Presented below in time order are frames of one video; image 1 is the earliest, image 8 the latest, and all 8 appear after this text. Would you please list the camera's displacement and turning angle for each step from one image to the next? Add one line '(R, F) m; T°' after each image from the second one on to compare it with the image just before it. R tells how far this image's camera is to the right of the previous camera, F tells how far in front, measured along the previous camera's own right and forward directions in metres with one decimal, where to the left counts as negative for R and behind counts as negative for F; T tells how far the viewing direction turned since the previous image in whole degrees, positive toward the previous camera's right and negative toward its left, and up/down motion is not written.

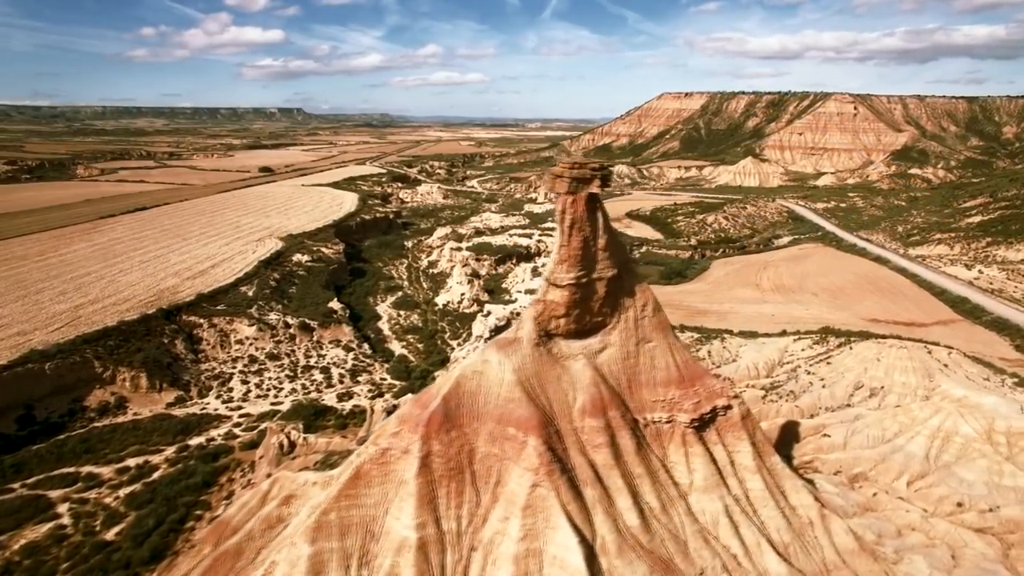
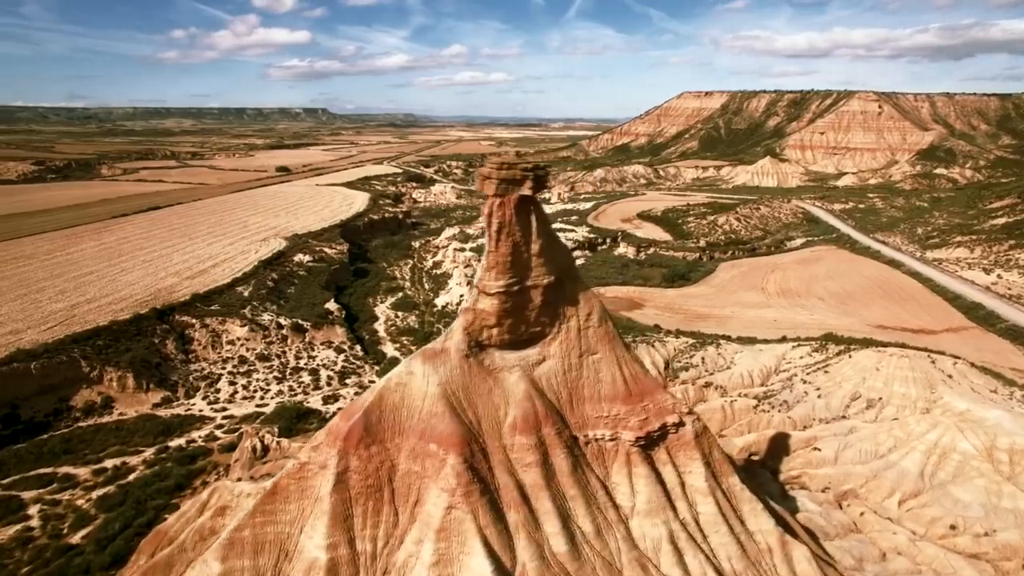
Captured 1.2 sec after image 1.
(+1.8, +0.8) m; -2°
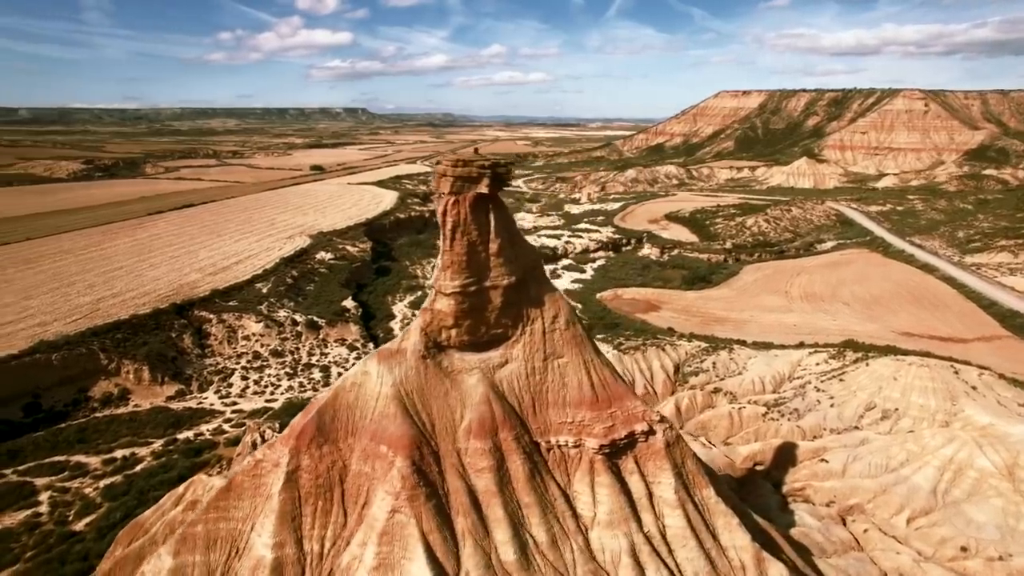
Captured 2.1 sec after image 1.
(+1.5, +0.4) m; -3°
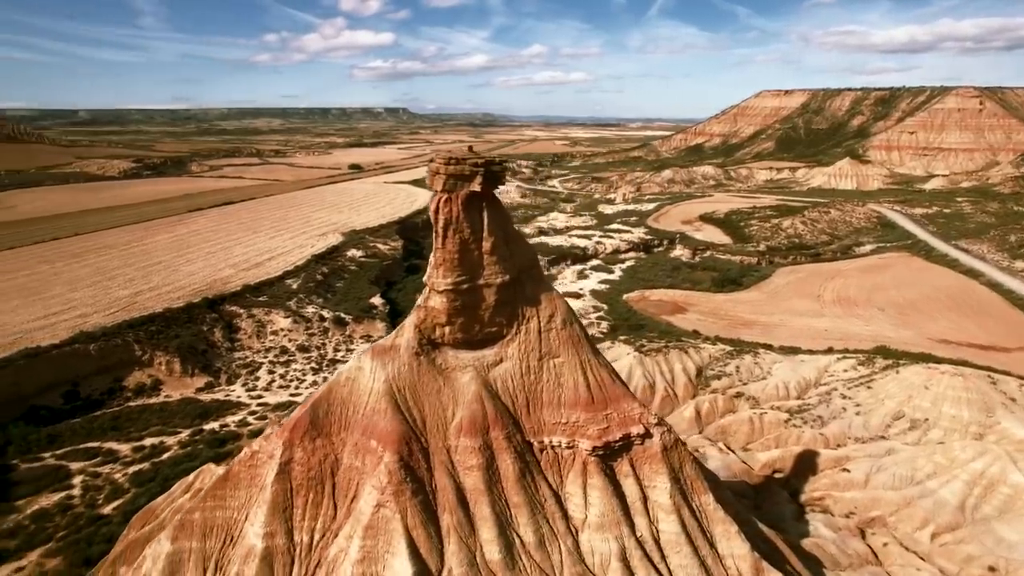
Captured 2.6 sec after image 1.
(+0.8, +0.1) m; -3°
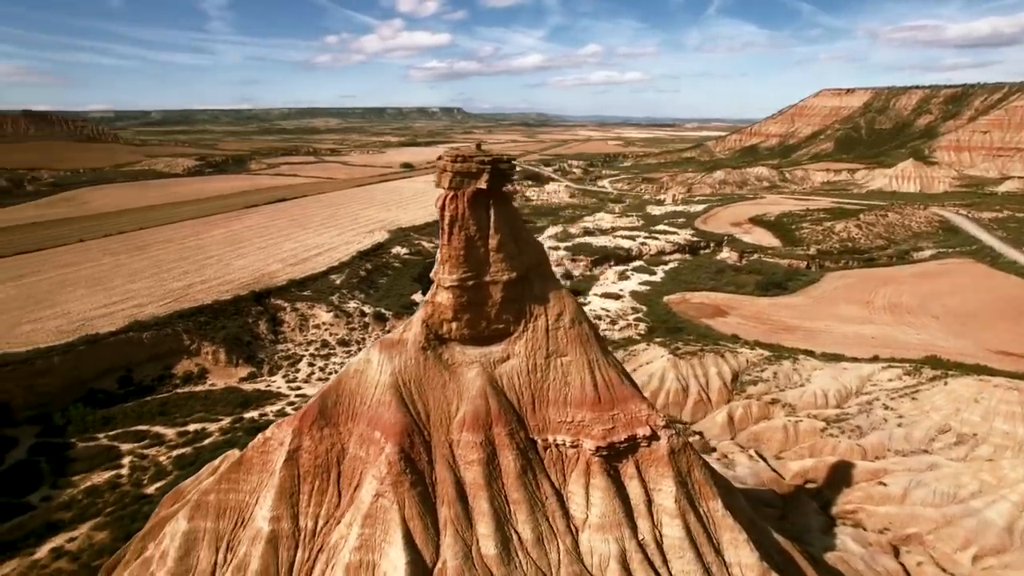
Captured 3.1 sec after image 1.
(+0.8, 0.0) m; -5°
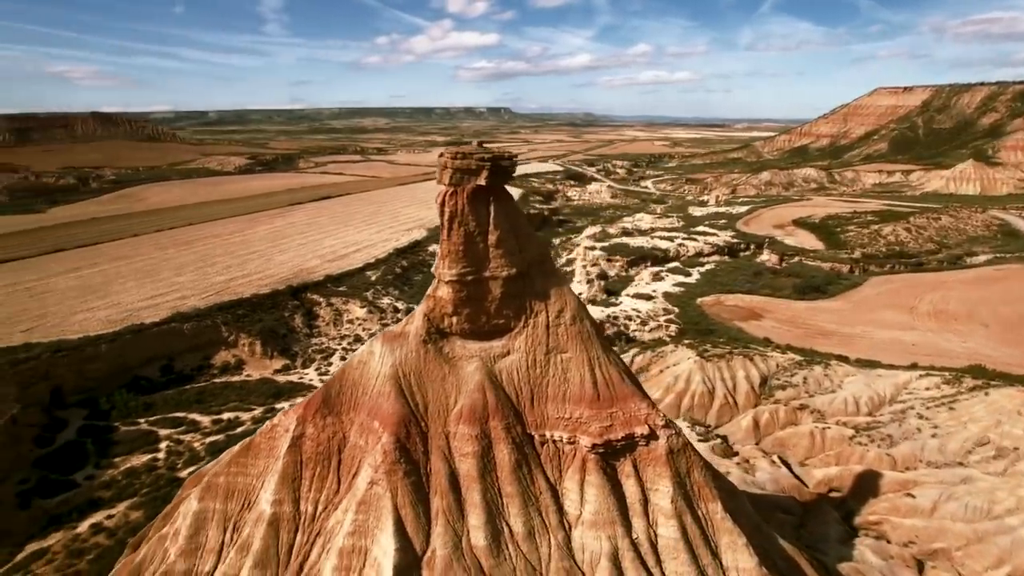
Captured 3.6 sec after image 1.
(+0.9, -0.1) m; -4°
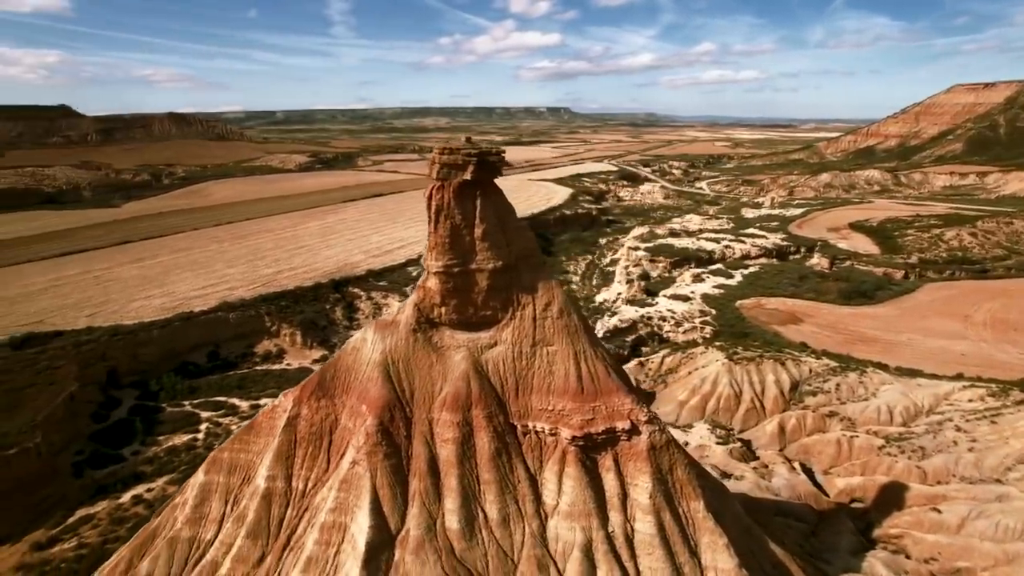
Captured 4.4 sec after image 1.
(+1.4, -0.2) m; -5°
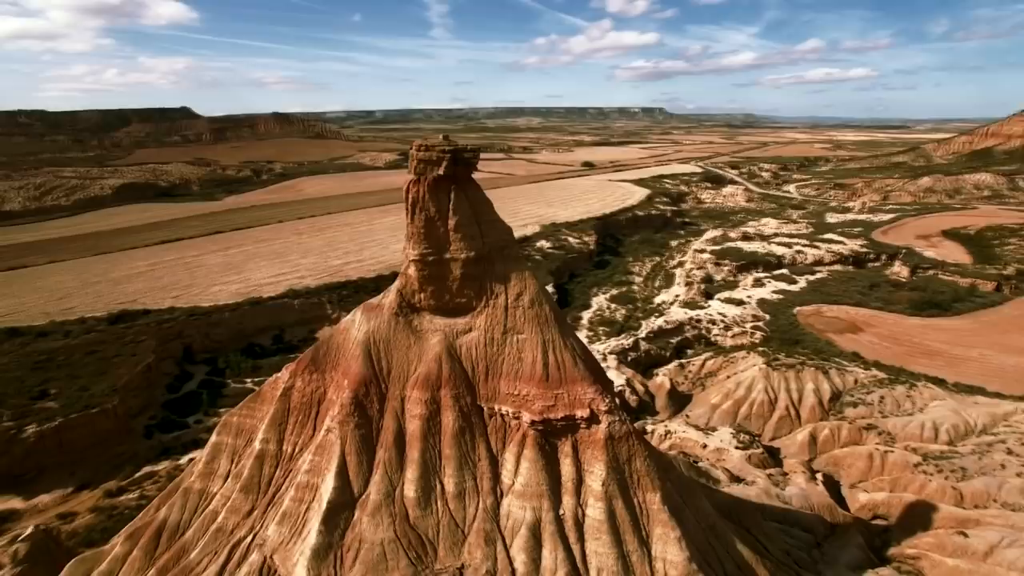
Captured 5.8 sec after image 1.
(+2.5, -0.5) m; -8°
